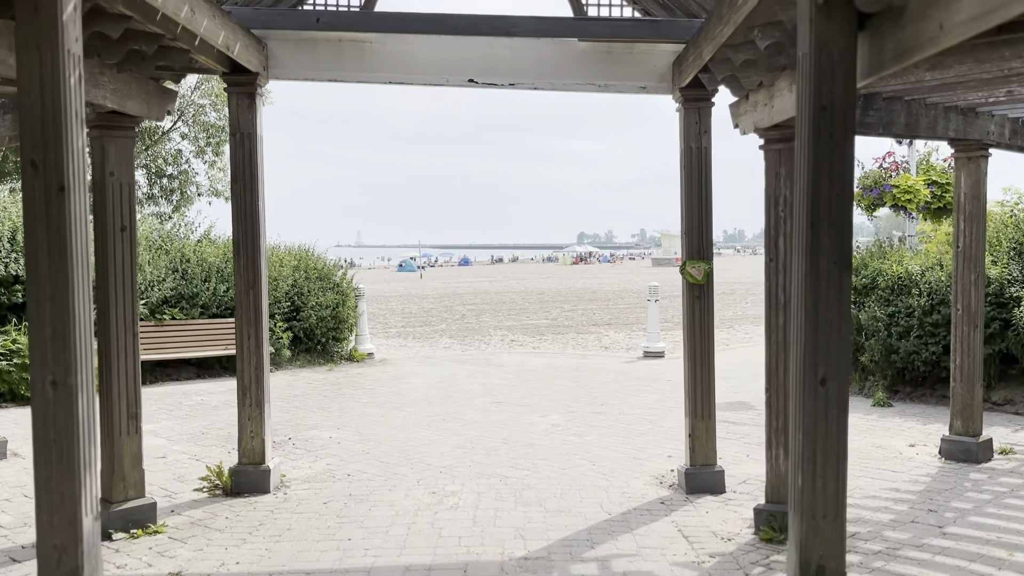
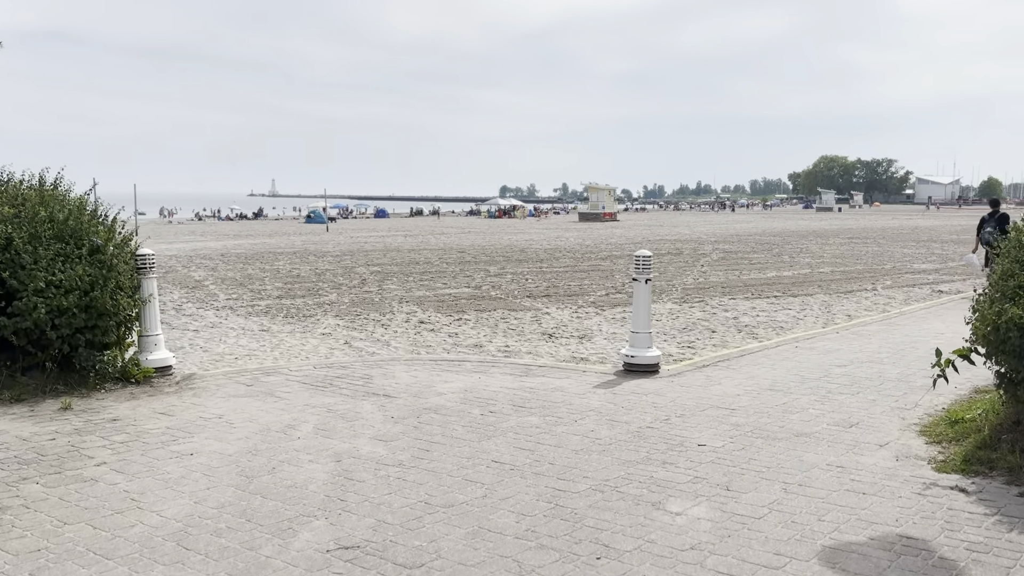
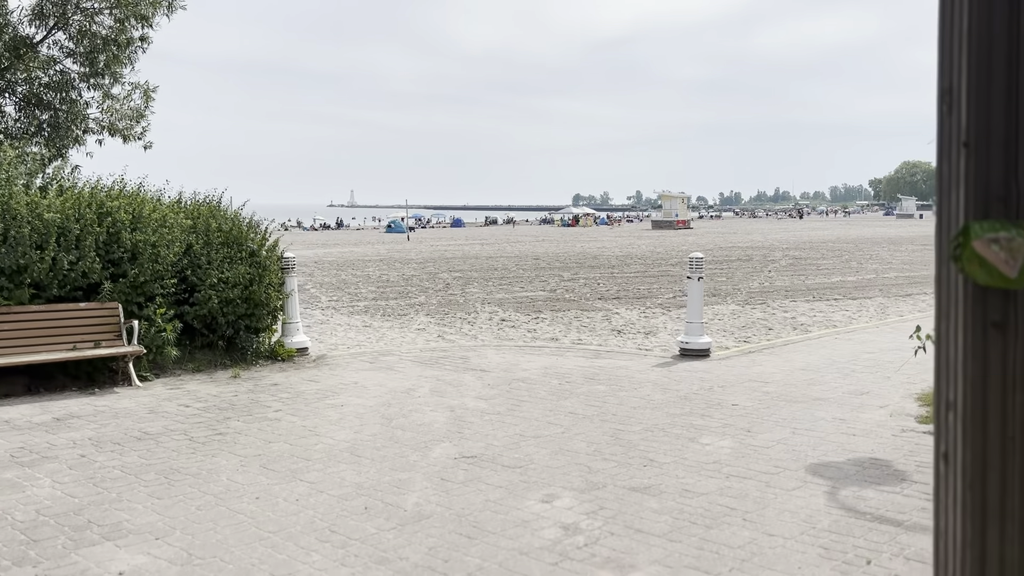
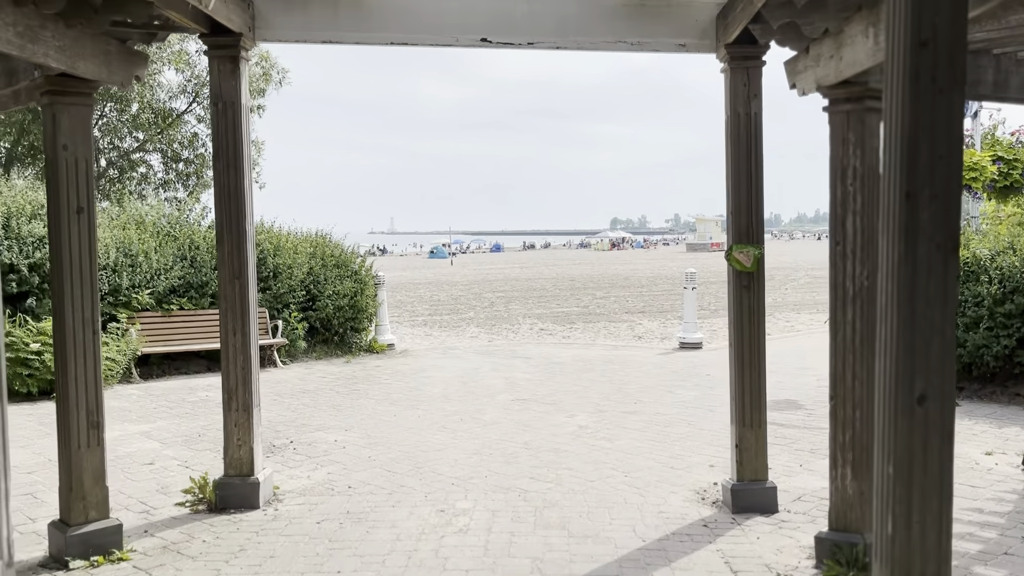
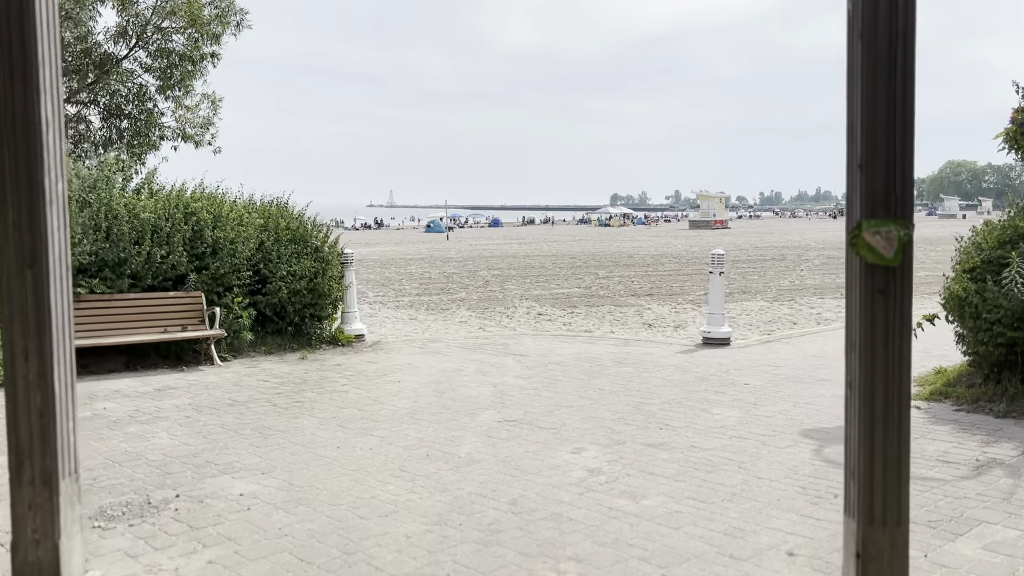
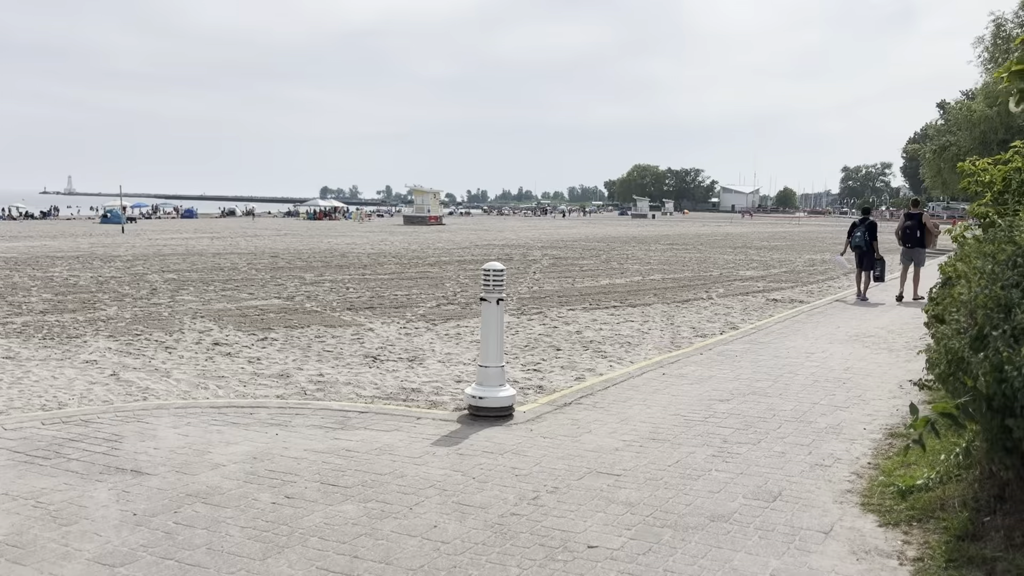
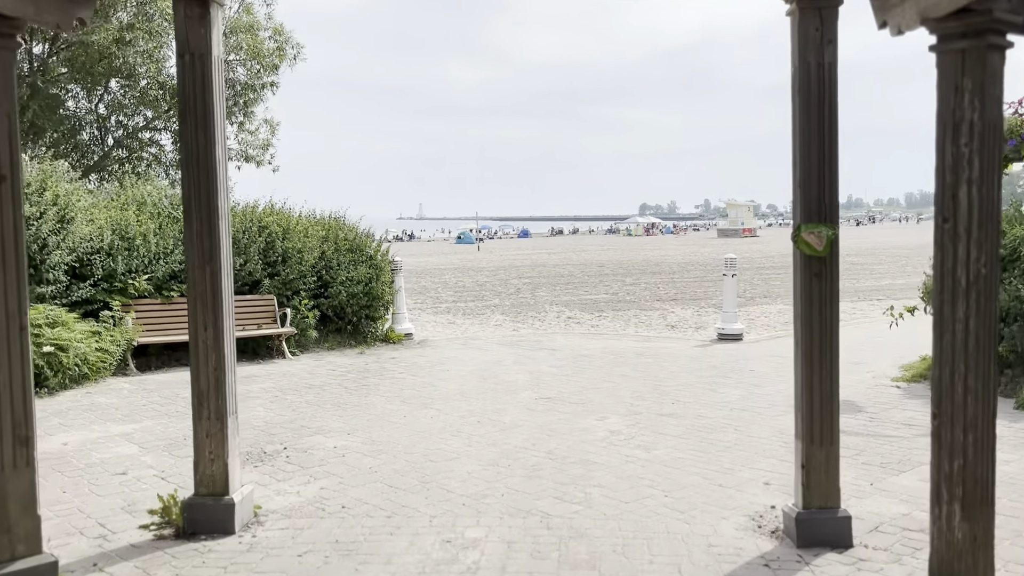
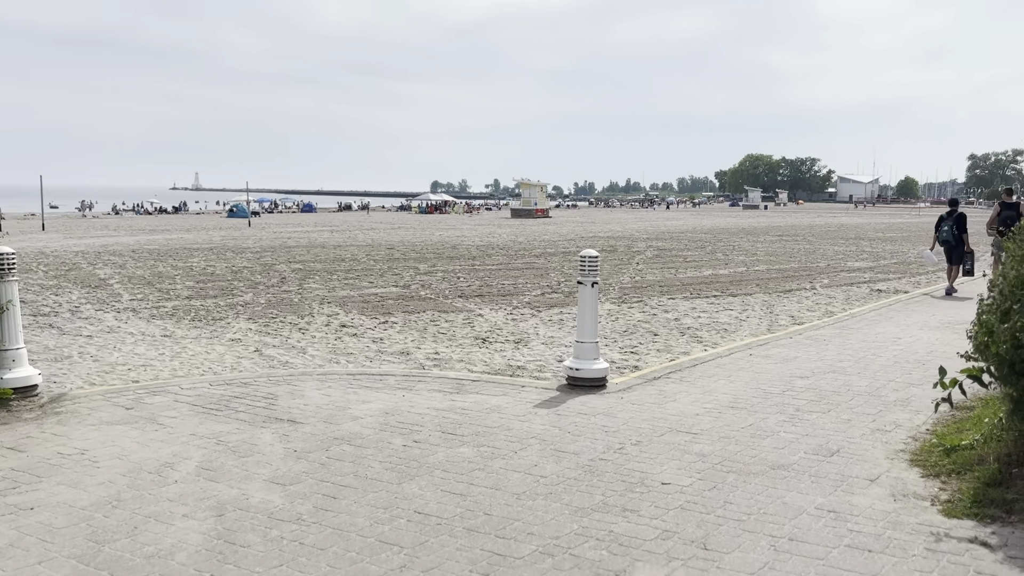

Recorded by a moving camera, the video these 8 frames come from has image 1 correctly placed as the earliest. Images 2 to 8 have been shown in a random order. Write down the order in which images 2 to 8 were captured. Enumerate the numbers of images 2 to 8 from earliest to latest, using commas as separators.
4, 7, 5, 3, 2, 8, 6
